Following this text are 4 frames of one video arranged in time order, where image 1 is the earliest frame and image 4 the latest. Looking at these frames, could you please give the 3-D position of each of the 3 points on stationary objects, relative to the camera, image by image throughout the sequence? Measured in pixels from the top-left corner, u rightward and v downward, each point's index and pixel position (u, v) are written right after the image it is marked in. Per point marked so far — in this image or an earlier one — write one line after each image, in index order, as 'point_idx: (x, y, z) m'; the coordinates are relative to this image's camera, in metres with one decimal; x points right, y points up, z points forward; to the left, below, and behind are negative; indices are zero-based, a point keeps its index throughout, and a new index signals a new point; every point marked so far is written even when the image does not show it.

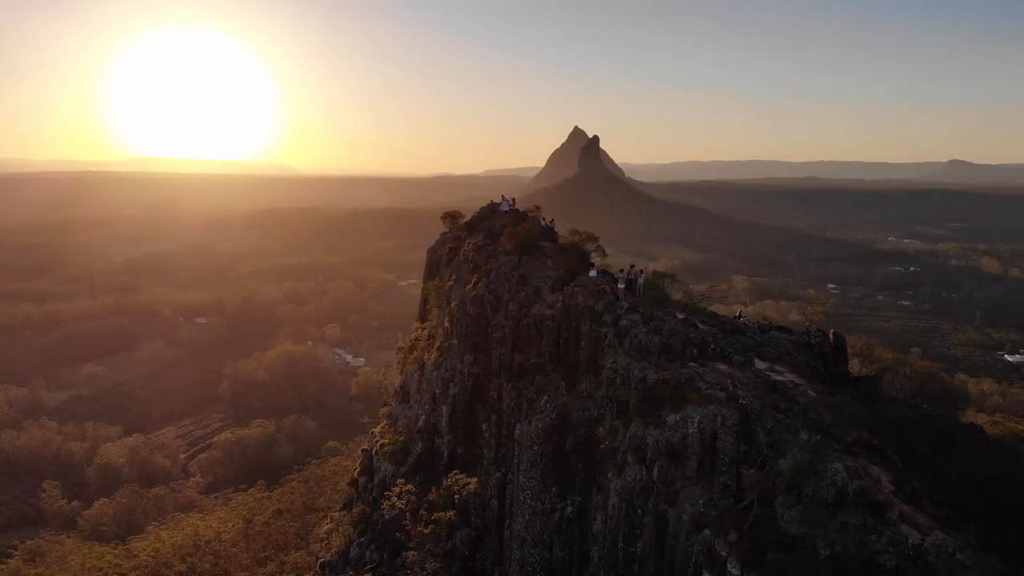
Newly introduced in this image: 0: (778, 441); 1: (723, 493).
0: (+5.3, -3.0, +17.7) m
1: (+4.1, -4.0, +17.5) m
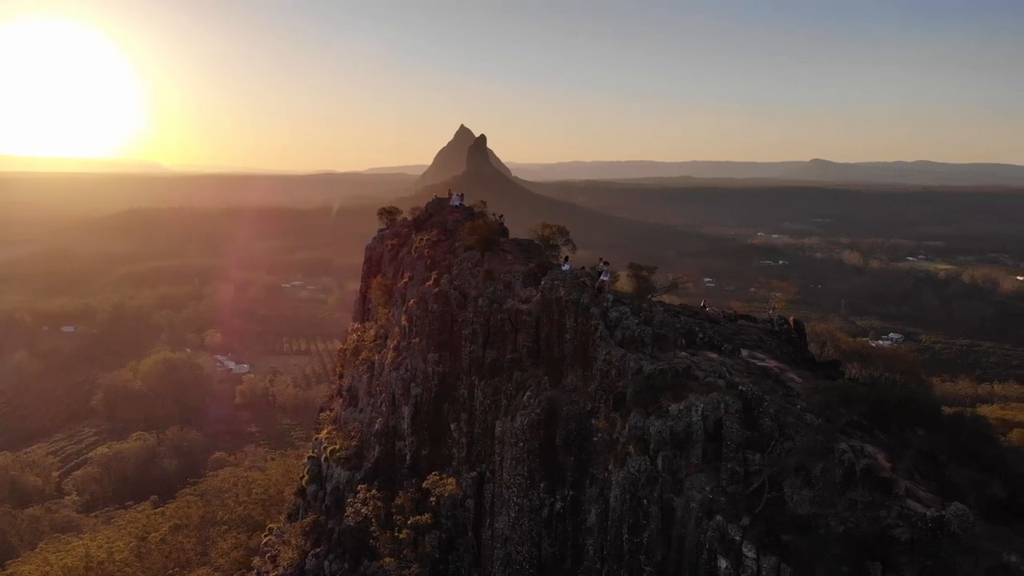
0: (+5.5, -2.8, +18.2) m
1: (+4.4, -3.8, +17.8) m
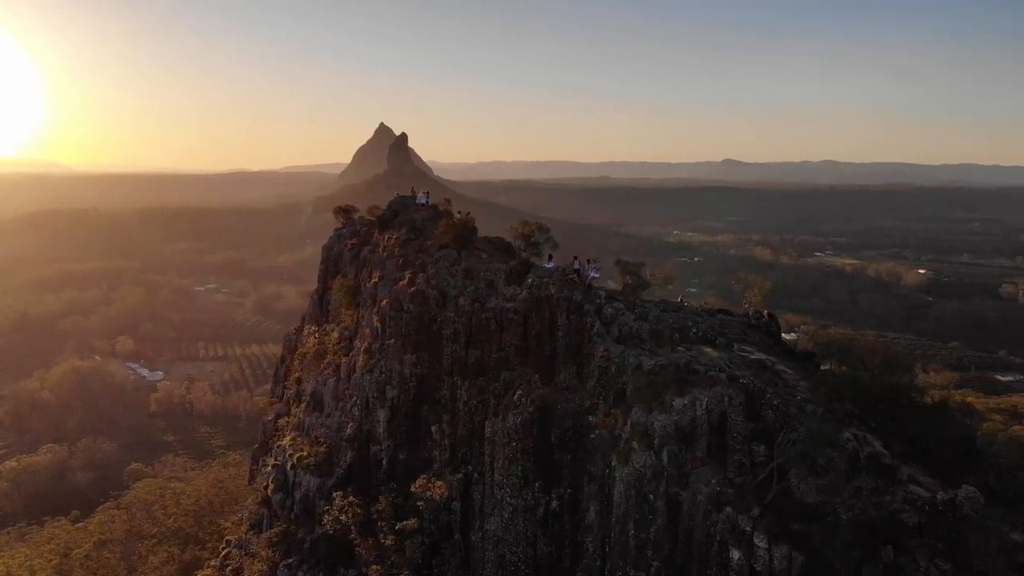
0: (+5.6, -2.6, +18.5) m
1: (+4.6, -3.7, +18.1) m
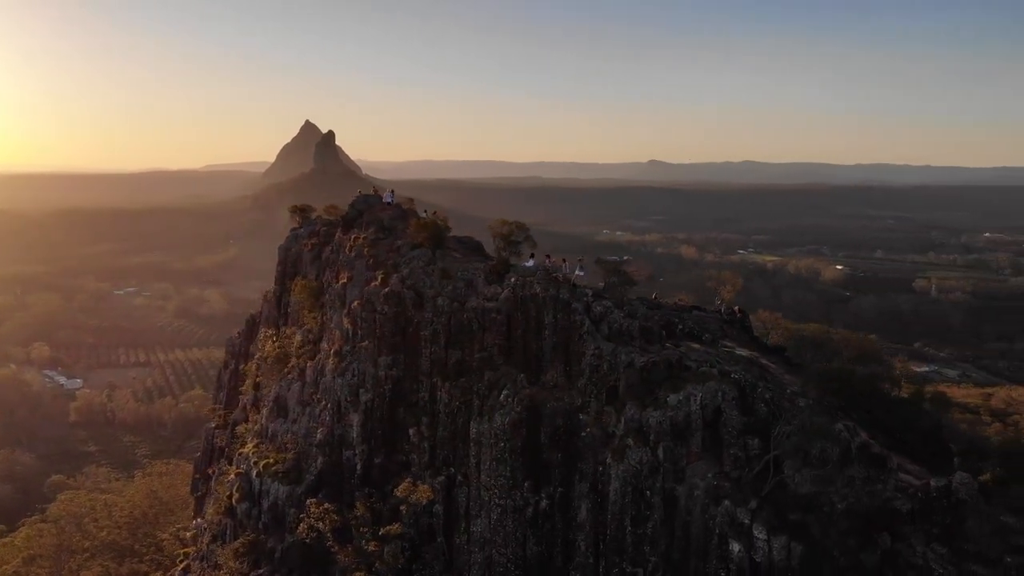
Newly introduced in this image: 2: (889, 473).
0: (+5.6, -2.5, +18.9) m
1: (+4.6, -3.6, +18.4) m
2: (+7.5, -3.7, +17.8) m
